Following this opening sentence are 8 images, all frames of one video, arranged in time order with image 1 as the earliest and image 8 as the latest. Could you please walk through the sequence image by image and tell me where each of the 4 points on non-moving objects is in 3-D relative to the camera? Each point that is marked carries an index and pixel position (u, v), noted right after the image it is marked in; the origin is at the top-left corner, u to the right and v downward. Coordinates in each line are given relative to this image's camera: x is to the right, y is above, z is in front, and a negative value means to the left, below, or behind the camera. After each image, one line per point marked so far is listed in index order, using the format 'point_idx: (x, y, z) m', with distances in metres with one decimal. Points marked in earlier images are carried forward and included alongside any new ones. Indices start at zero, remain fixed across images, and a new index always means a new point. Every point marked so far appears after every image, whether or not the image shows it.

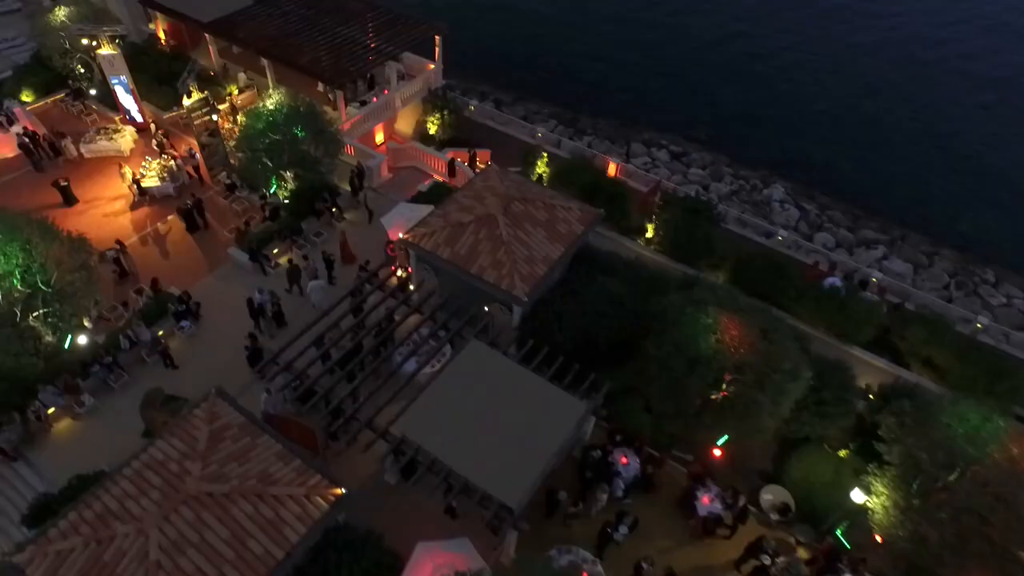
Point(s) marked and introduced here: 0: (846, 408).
0: (+12.3, -4.4, +19.7) m
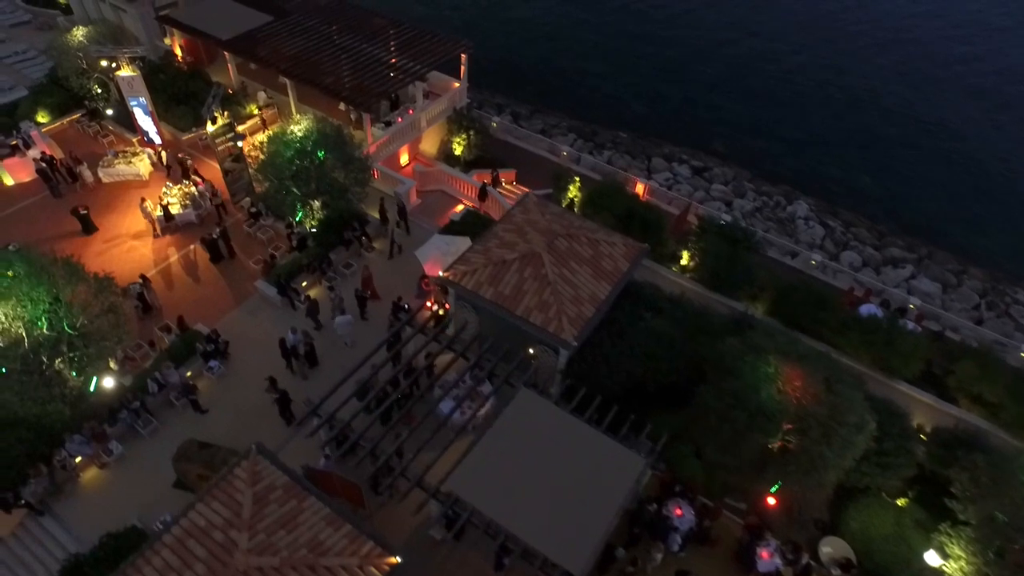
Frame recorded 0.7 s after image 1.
0: (+14.0, -6.0, +18.9) m
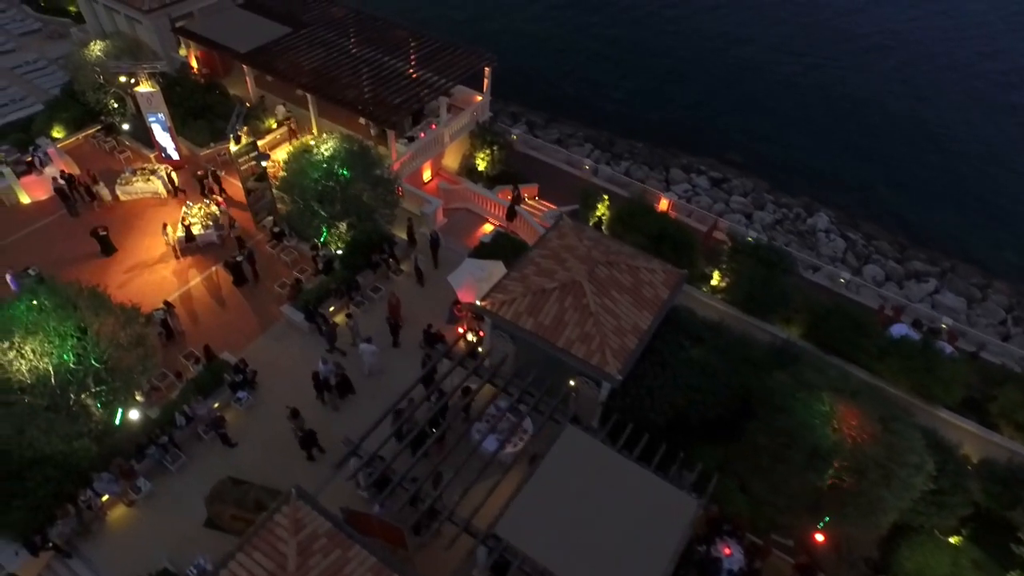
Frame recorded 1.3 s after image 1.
0: (+15.4, -7.1, +18.3) m
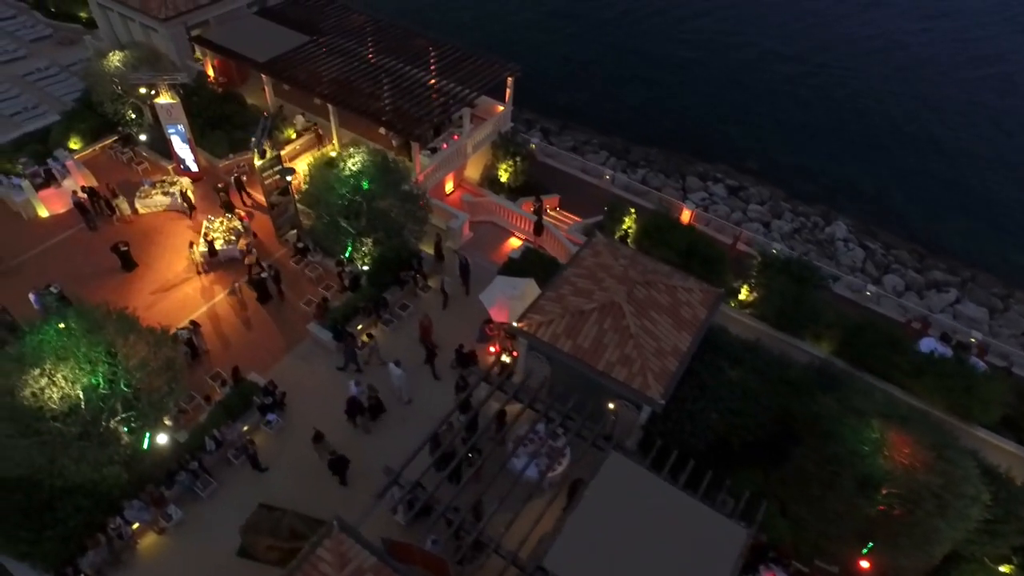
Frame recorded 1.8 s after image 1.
0: (+16.8, -7.8, +17.9) m
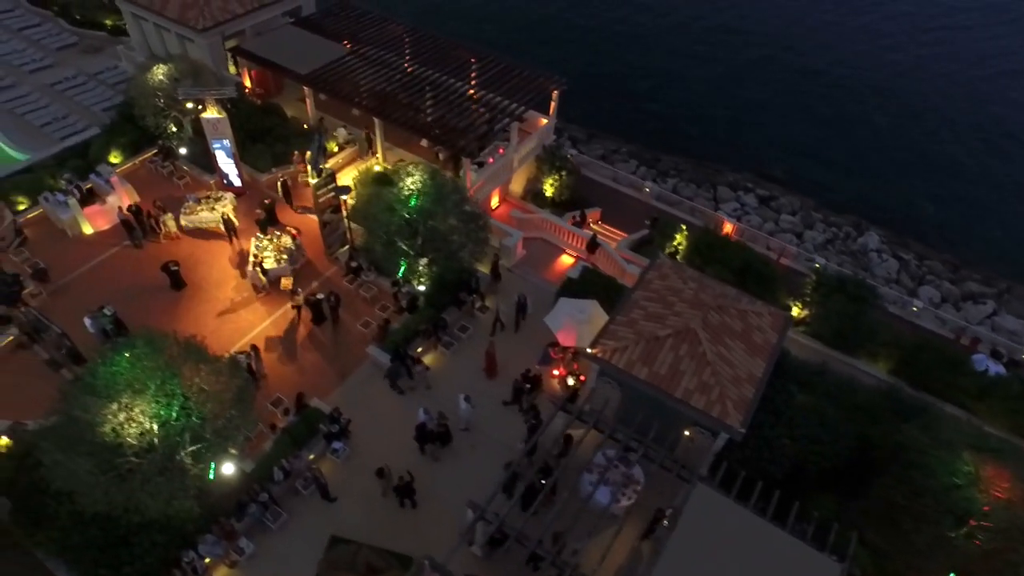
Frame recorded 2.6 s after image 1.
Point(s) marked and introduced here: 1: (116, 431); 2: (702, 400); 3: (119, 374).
0: (+19.4, -8.8, +17.5) m
1: (-11.8, -4.3, +16.0) m
2: (+6.6, -3.9, +18.7) m
3: (-12.1, -2.7, +16.5) m
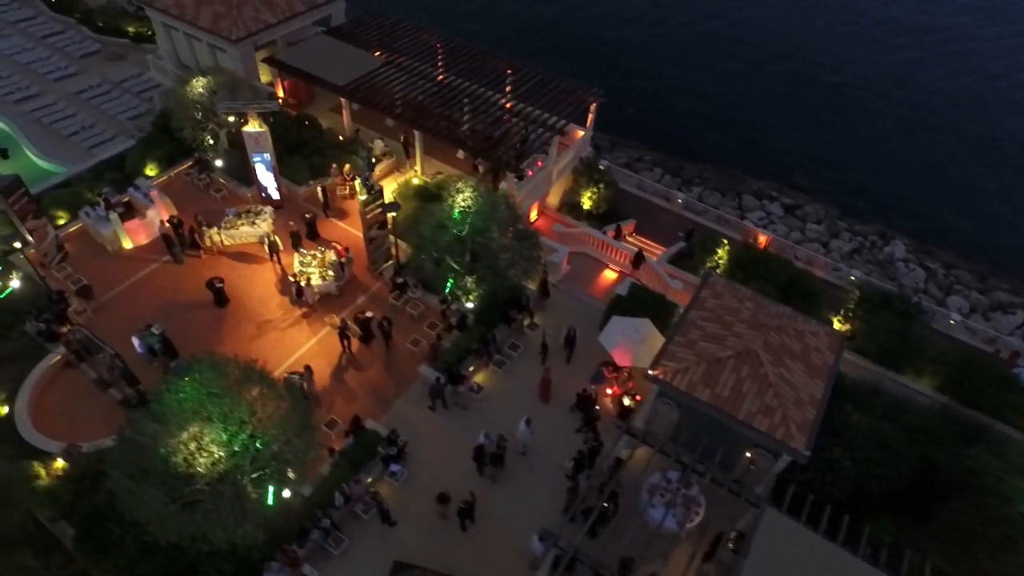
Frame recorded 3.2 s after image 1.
0: (+21.6, -9.6, +17.4) m
1: (-9.6, -5.1, +15.8) m
2: (+8.8, -4.6, +18.5) m
3: (-9.9, -3.4, +16.3) m
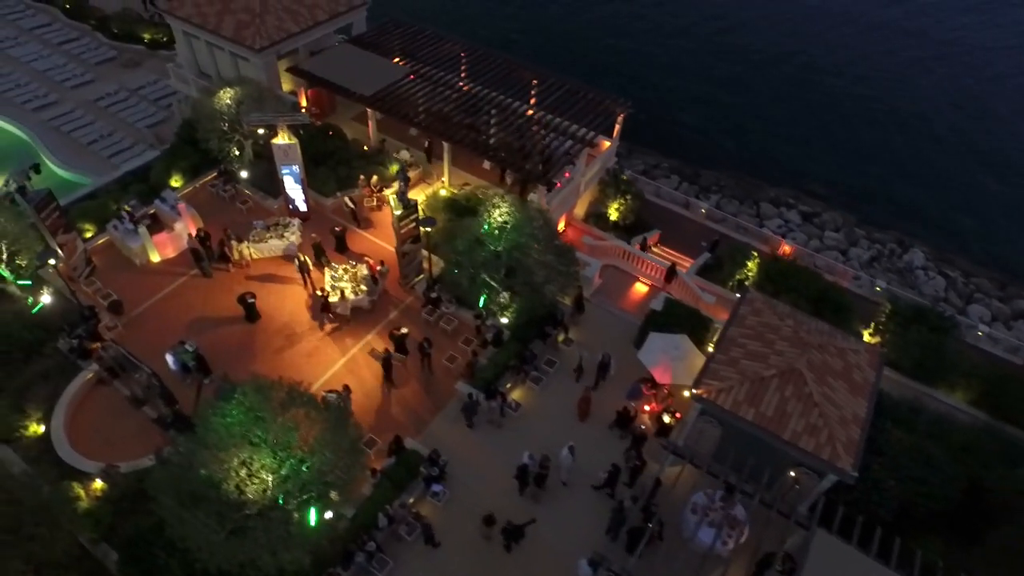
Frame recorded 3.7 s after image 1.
0: (+23.1, -10.2, +17.2) m
1: (-8.0, -5.7, +15.6) m
2: (+10.3, -5.3, +18.3) m
3: (-8.3, -4.1, +16.1) m
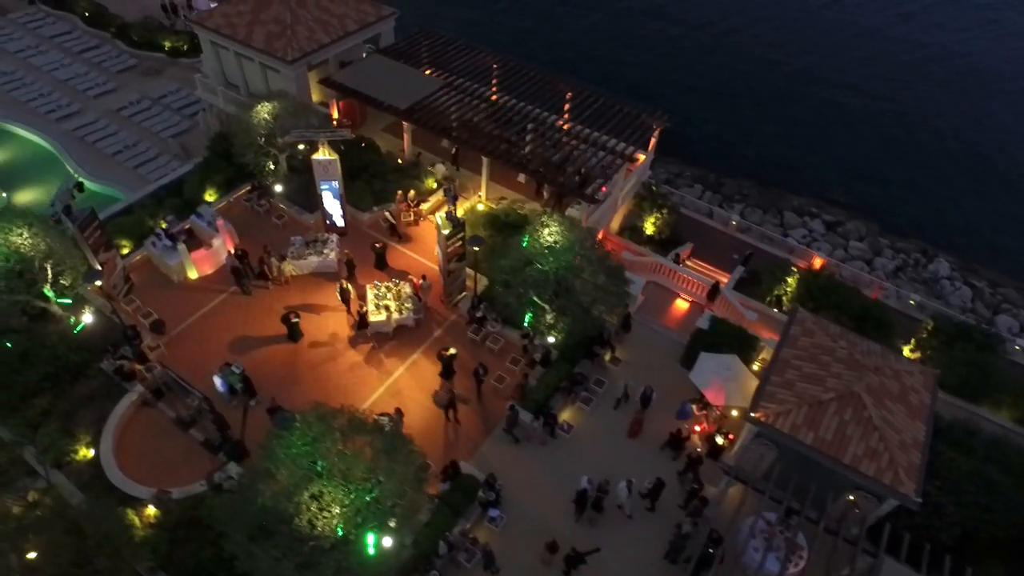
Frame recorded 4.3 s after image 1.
0: (+25.2, -11.0, +17.1) m
1: (-6.0, -6.5, +15.3) m
2: (+12.4, -6.1, +18.1) m
3: (-6.3, -4.9, +15.8) m
